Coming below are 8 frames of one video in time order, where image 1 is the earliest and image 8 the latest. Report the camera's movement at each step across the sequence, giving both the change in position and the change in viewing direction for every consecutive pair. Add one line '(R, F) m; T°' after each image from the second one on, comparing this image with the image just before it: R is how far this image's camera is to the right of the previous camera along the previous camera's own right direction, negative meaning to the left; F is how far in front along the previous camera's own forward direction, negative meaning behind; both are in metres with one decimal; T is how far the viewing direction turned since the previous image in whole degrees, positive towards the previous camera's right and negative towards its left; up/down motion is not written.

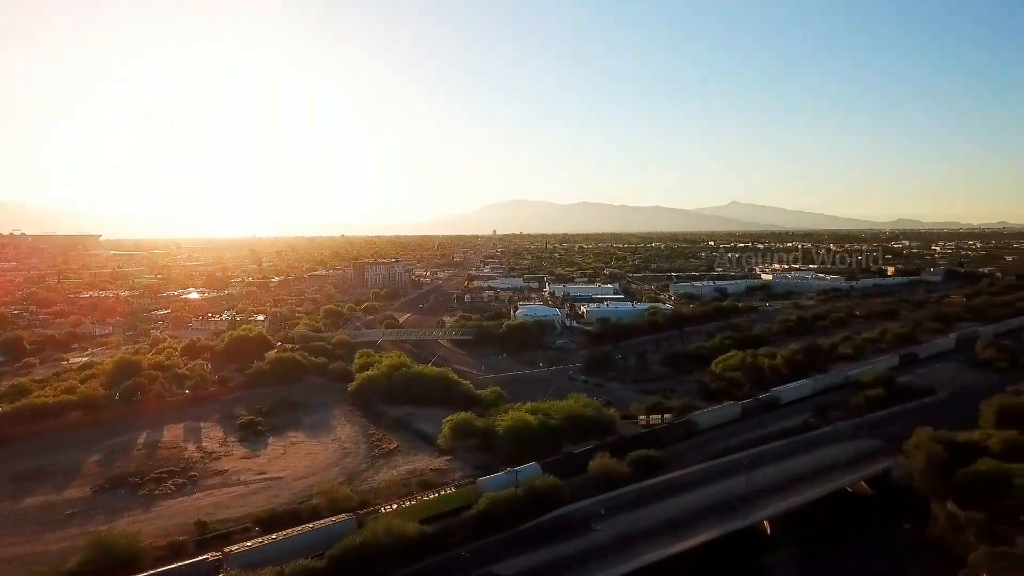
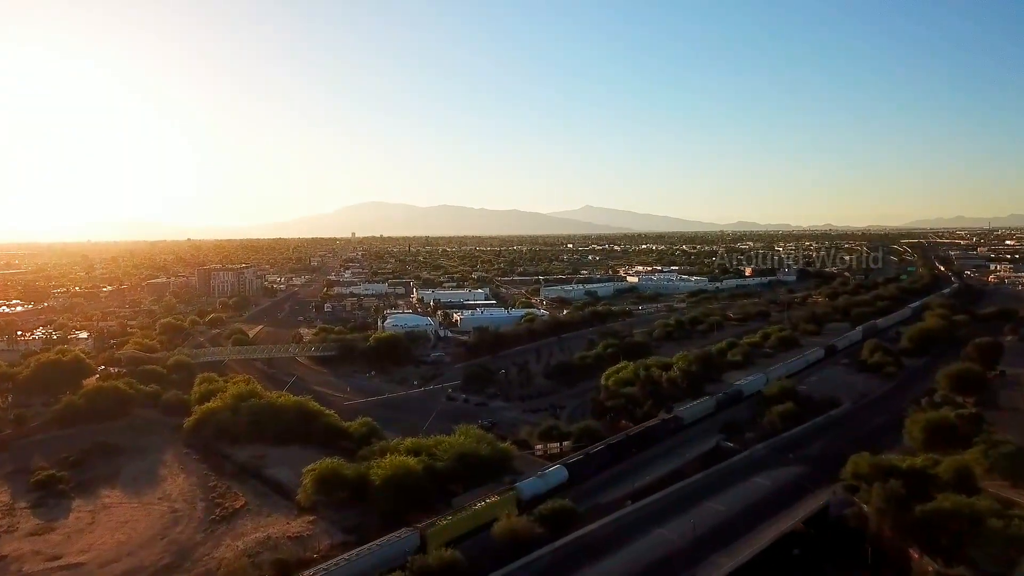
(-0.3, +2.9) m; +10°
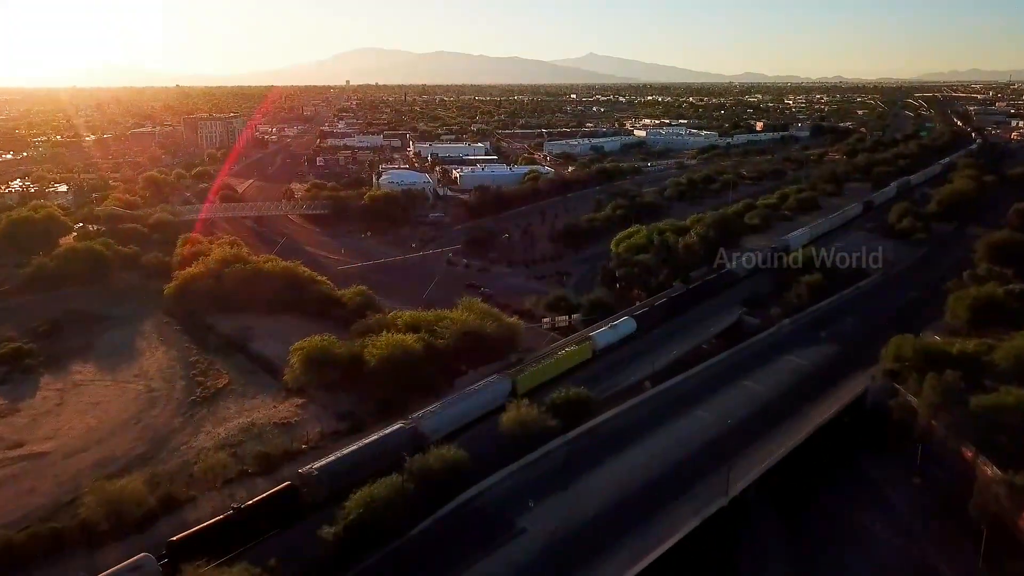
(-0.2, +1.6) m; 0°
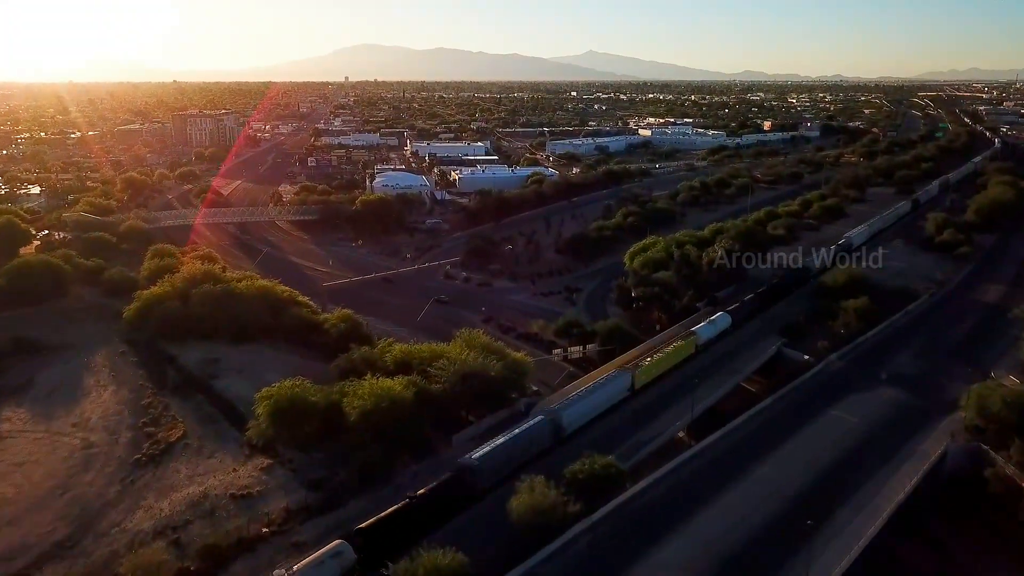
(-0.1, +2.1) m; 0°
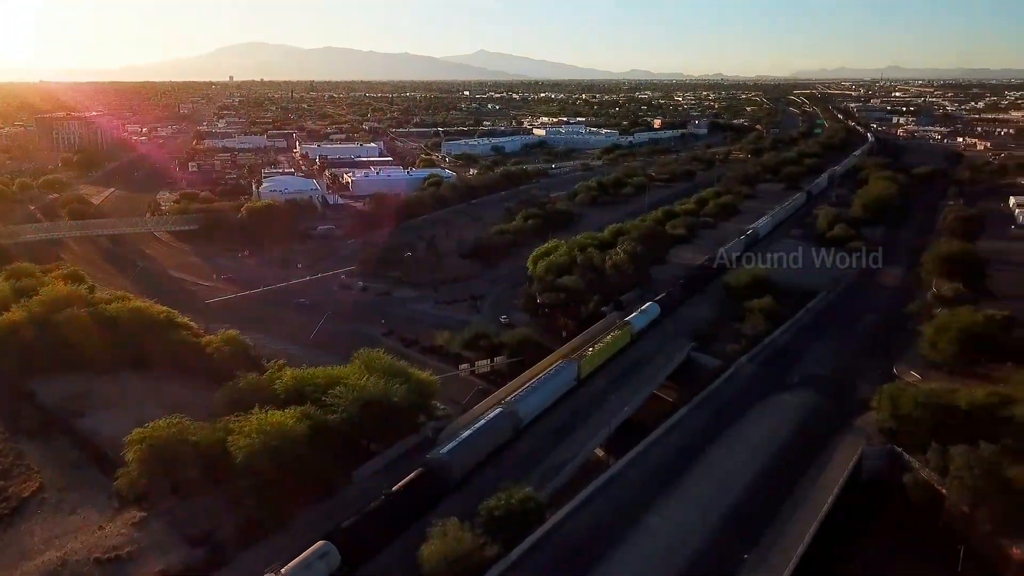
(0.0, +0.8) m; +7°
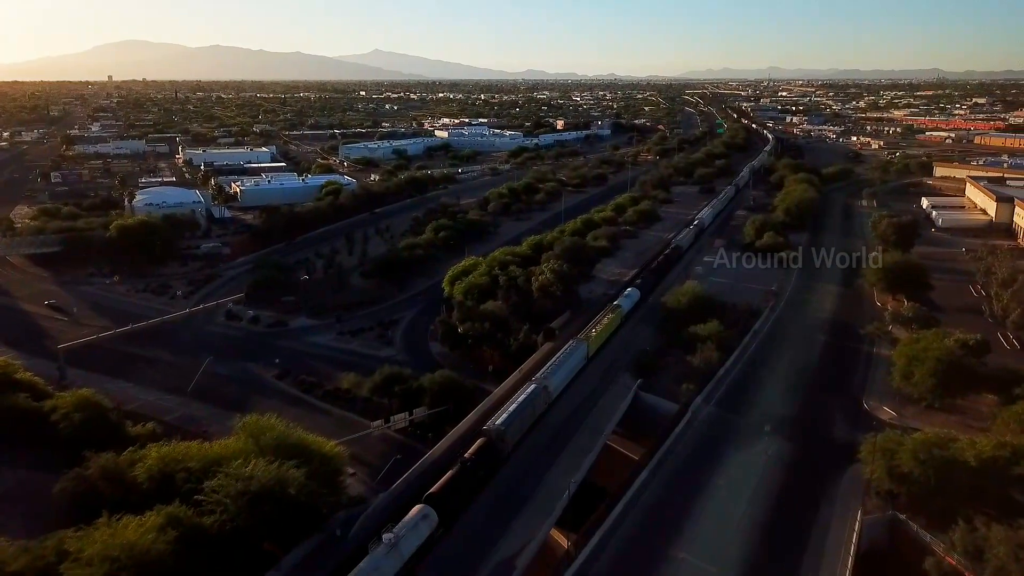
(-0.2, +2.0) m; +7°
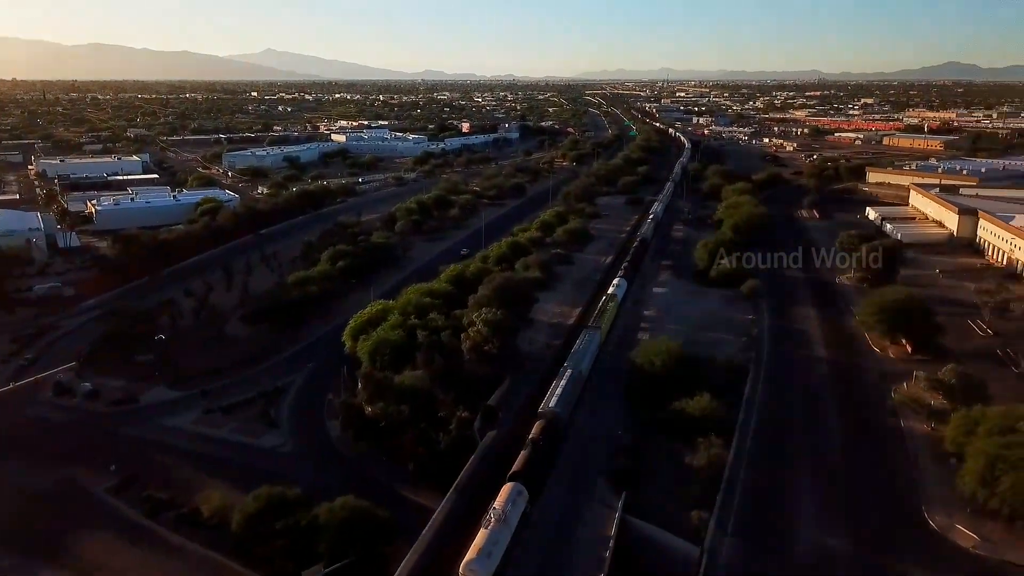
(-0.3, +3.6) m; +7°
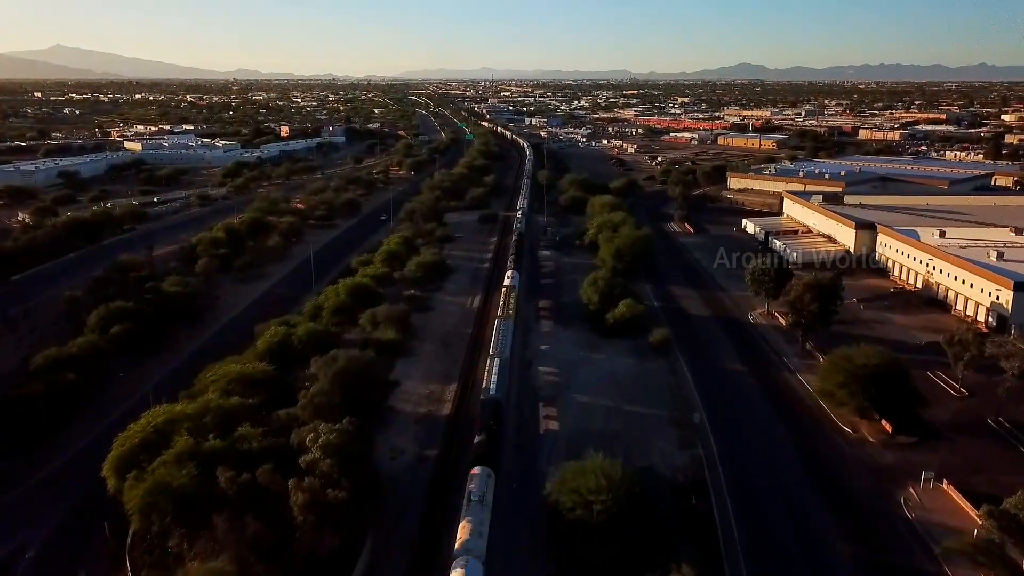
(-0.2, +4.3) m; +12°
